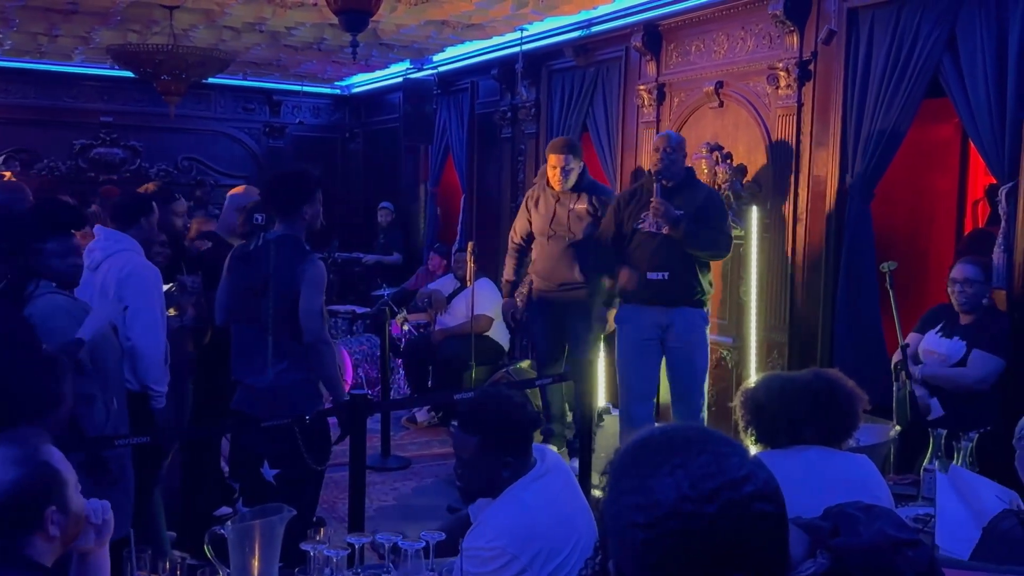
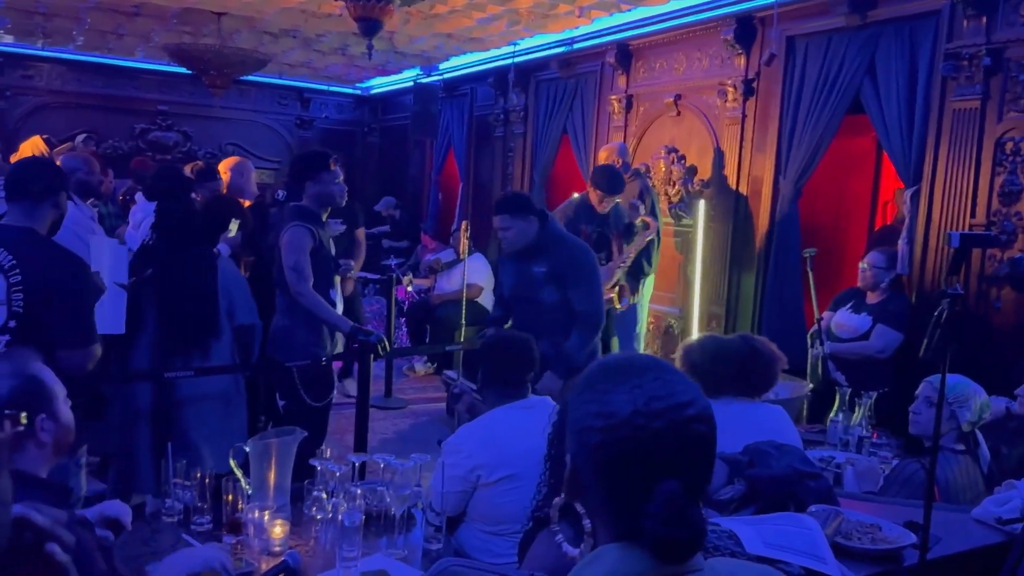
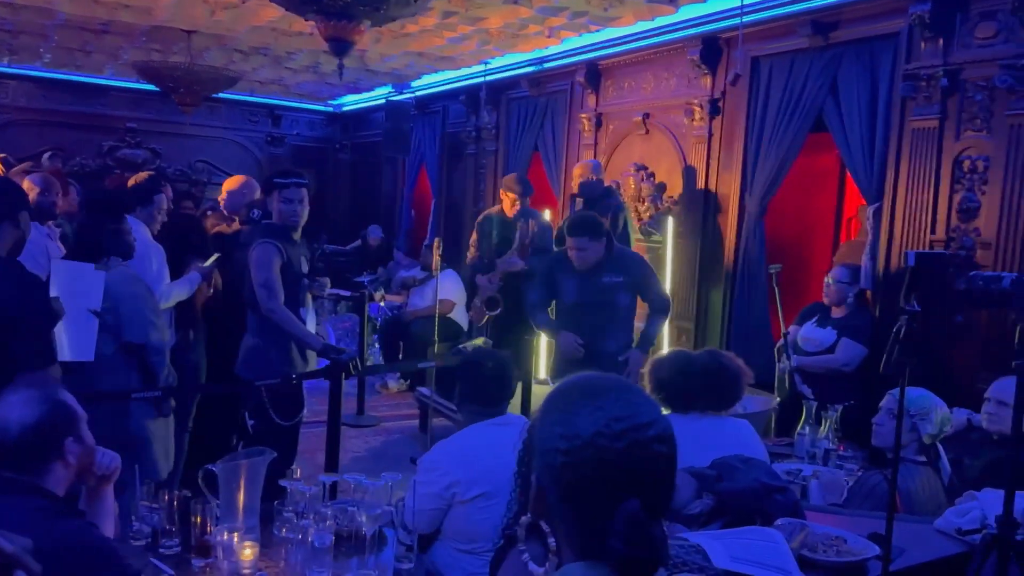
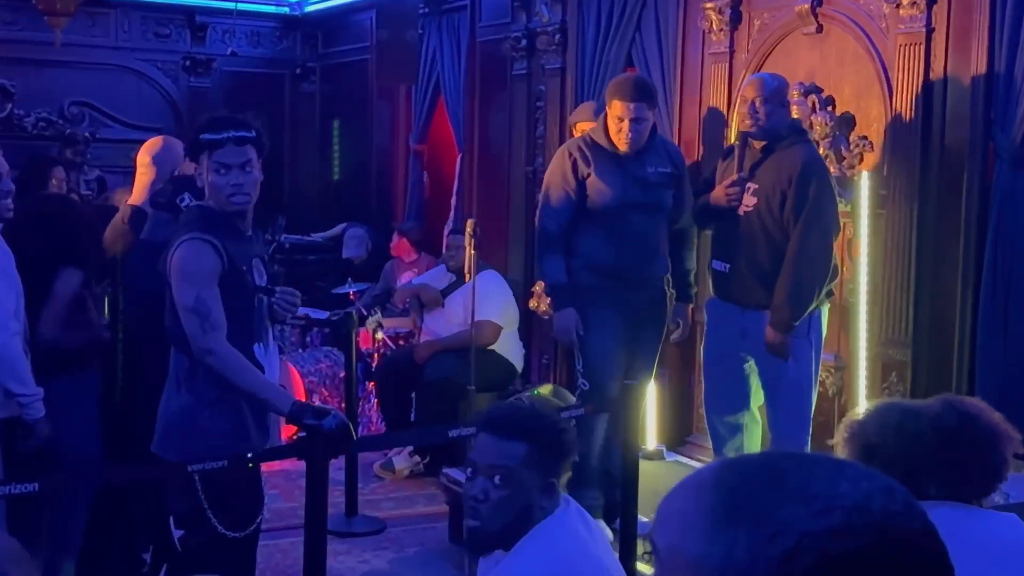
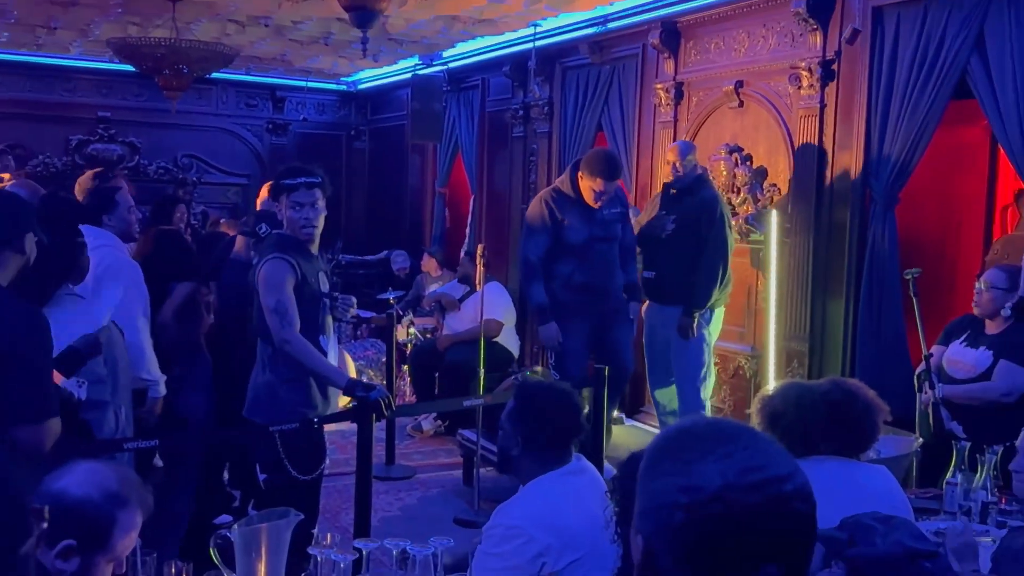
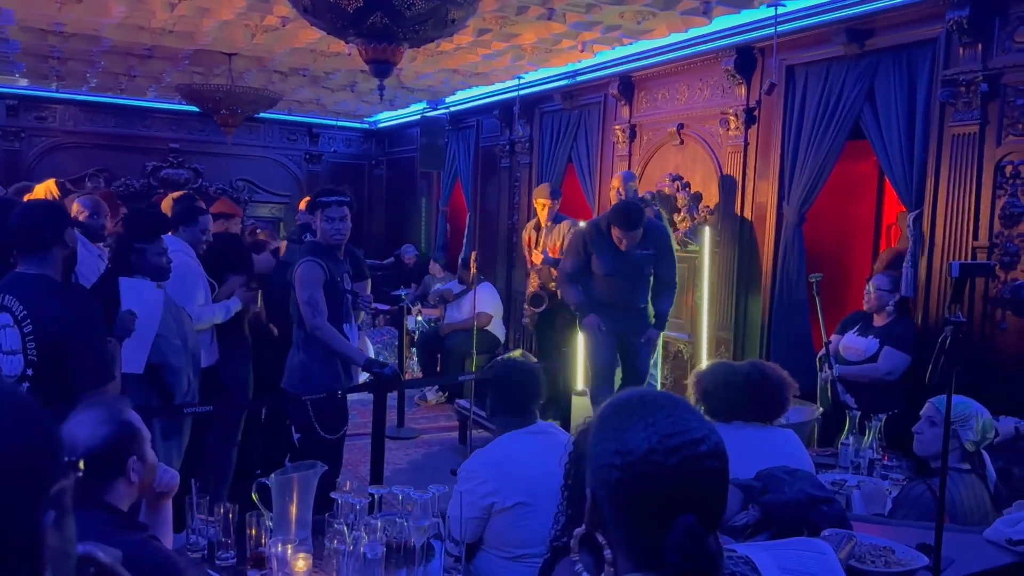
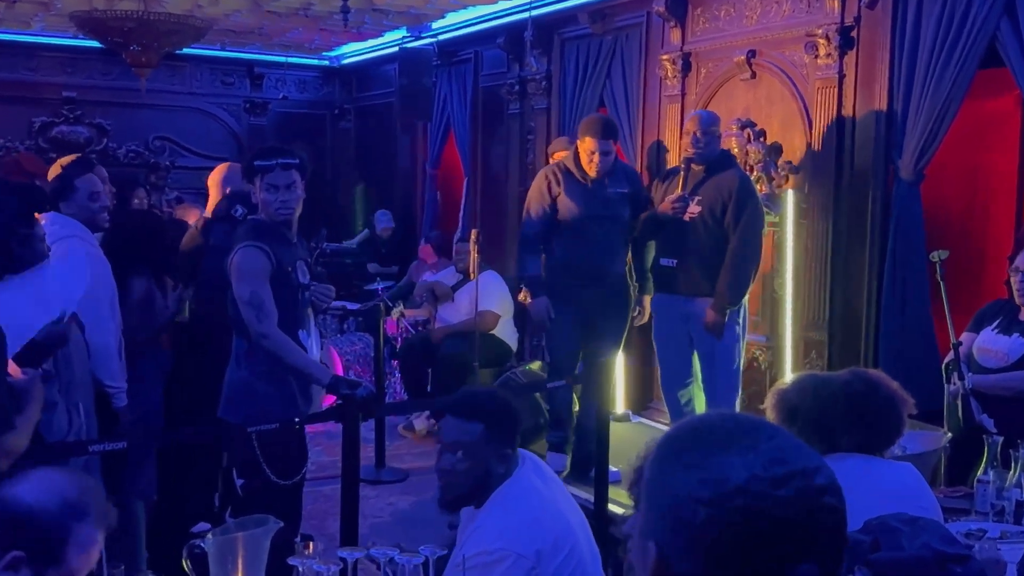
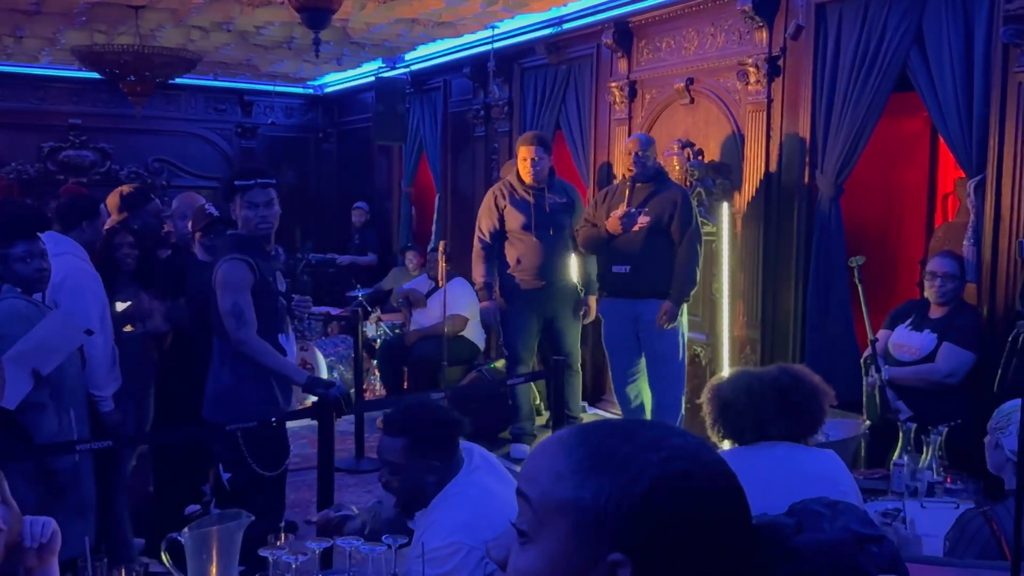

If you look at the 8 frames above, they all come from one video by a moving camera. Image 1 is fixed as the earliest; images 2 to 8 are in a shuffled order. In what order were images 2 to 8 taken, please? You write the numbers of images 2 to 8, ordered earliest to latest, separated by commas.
8, 7, 4, 5, 6, 3, 2
